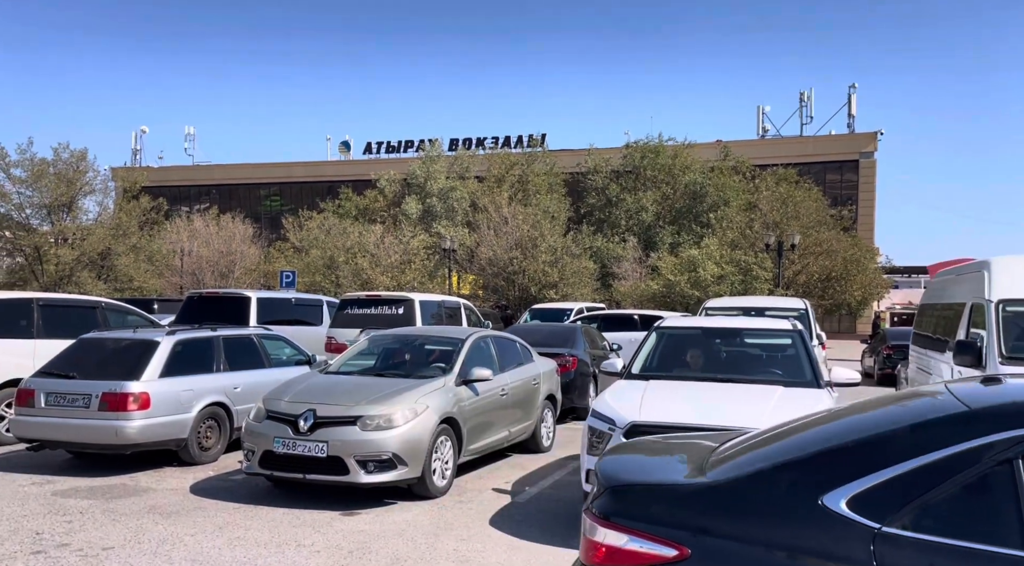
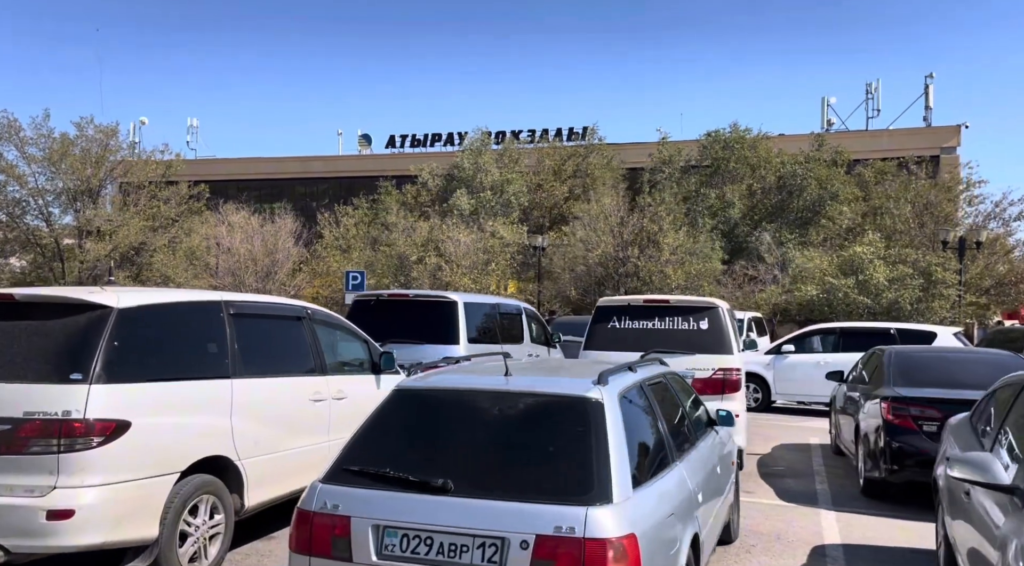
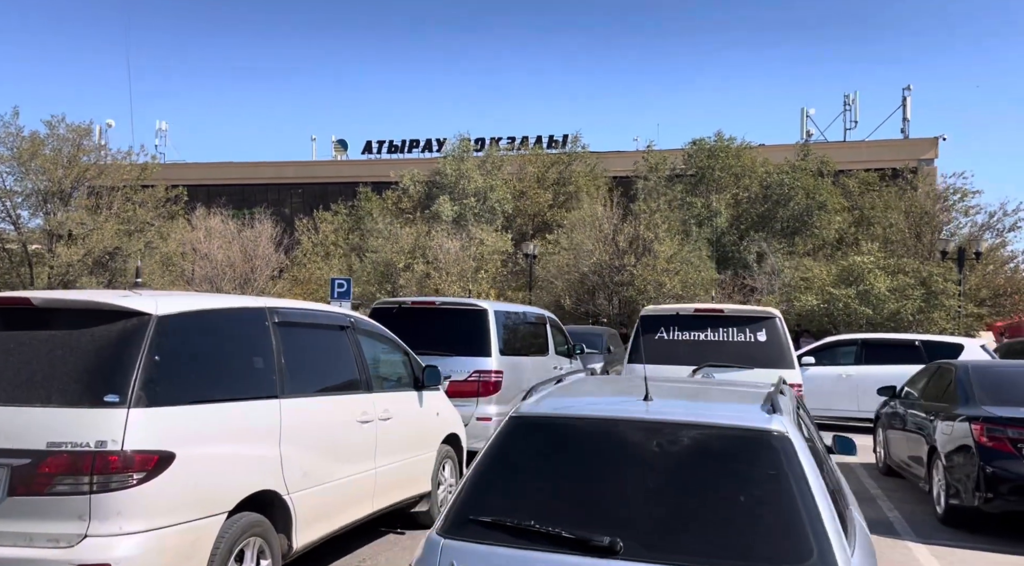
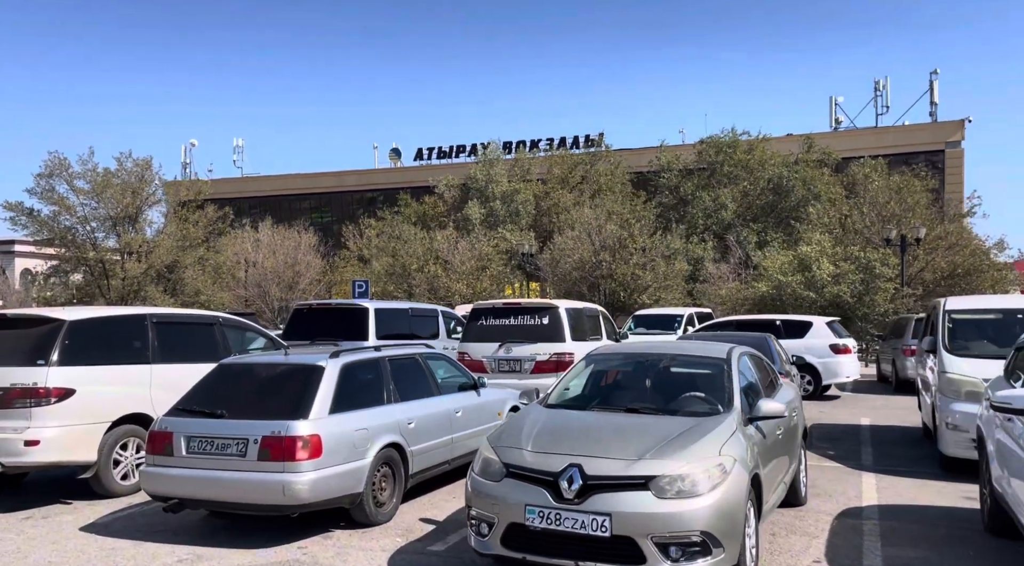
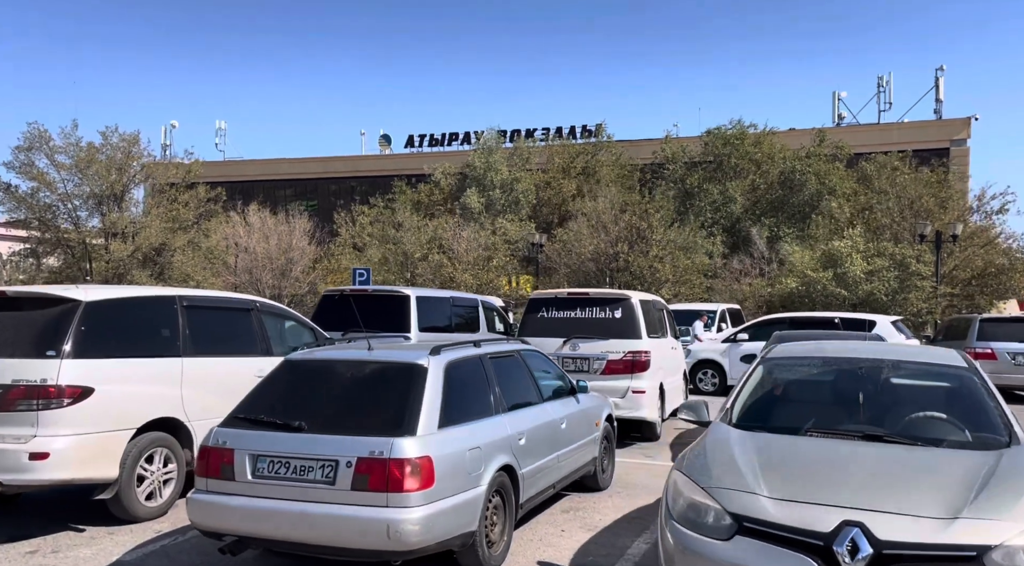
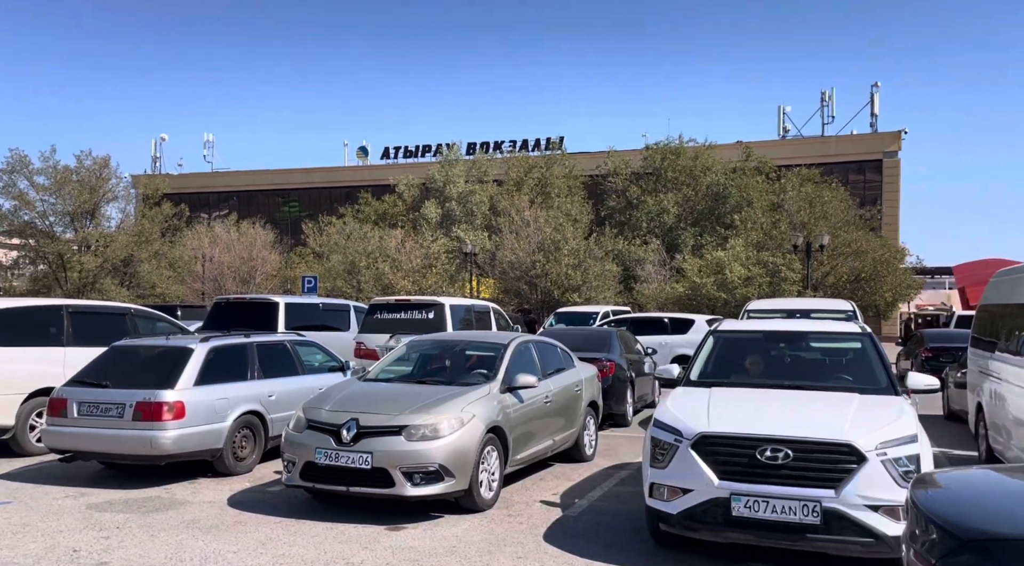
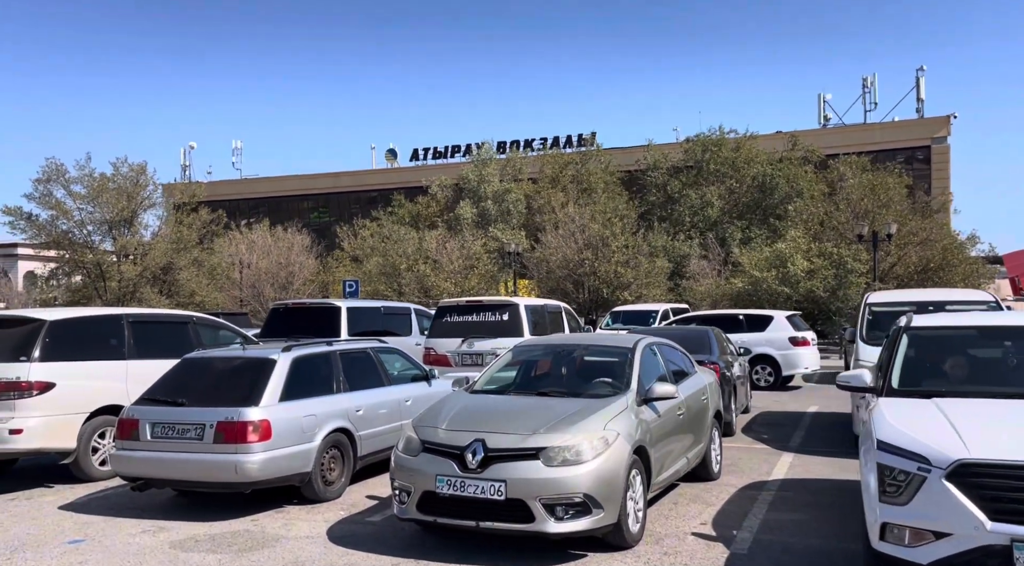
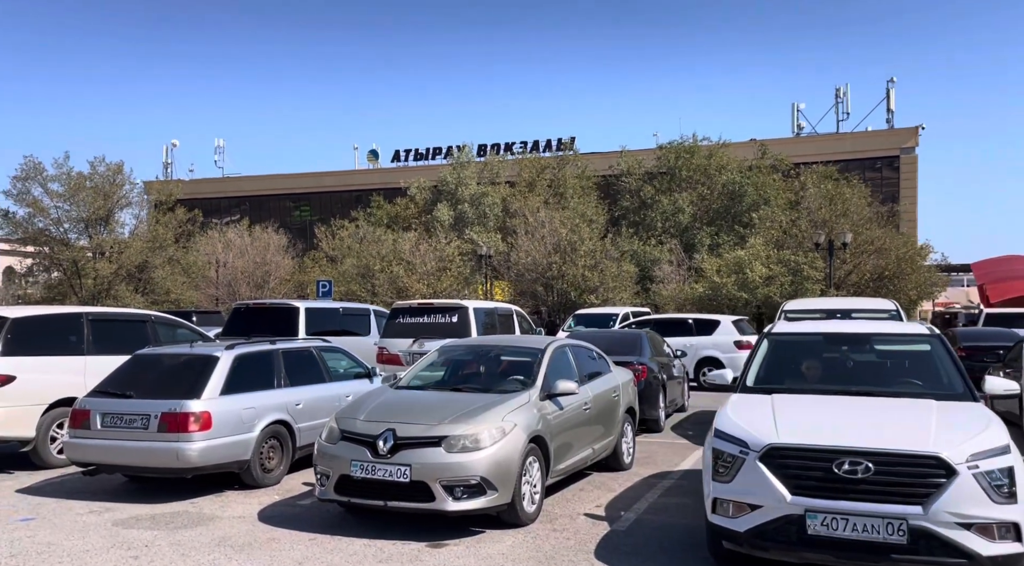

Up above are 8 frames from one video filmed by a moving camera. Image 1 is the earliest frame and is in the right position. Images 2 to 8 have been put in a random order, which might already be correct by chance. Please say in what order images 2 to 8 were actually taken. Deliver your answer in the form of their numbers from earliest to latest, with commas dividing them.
6, 8, 7, 4, 5, 2, 3
